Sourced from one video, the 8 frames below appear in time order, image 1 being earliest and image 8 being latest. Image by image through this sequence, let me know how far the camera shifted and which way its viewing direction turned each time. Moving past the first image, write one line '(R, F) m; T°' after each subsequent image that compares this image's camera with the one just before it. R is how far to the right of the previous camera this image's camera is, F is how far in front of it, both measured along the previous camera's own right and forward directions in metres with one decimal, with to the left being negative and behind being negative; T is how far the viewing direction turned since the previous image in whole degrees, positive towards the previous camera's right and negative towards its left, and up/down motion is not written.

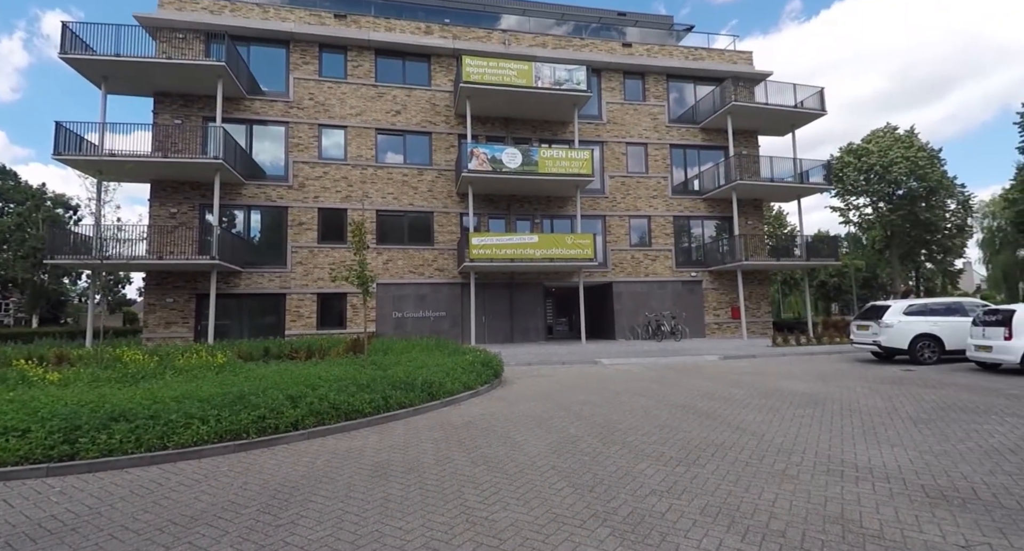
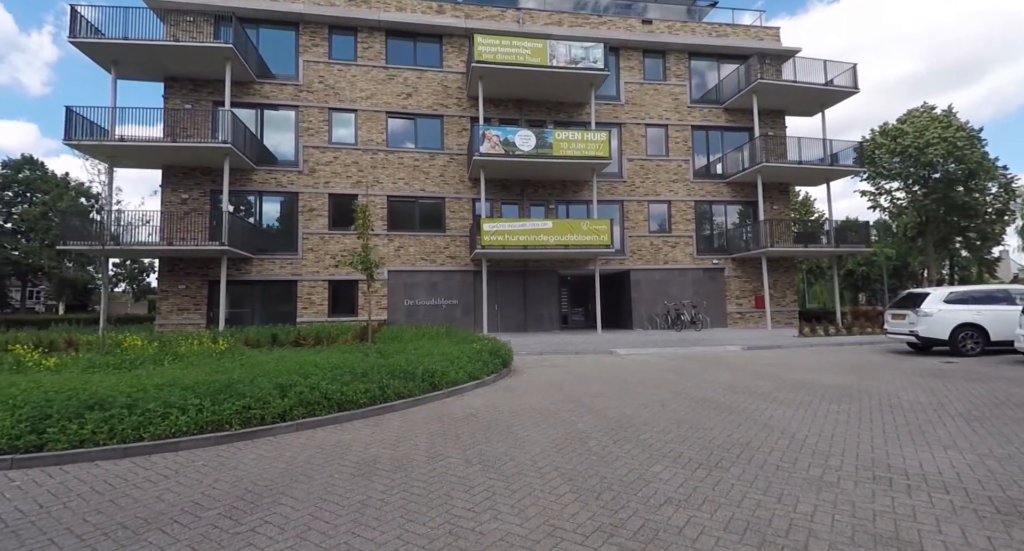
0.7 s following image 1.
(+0.2, +0.6) m; -2°
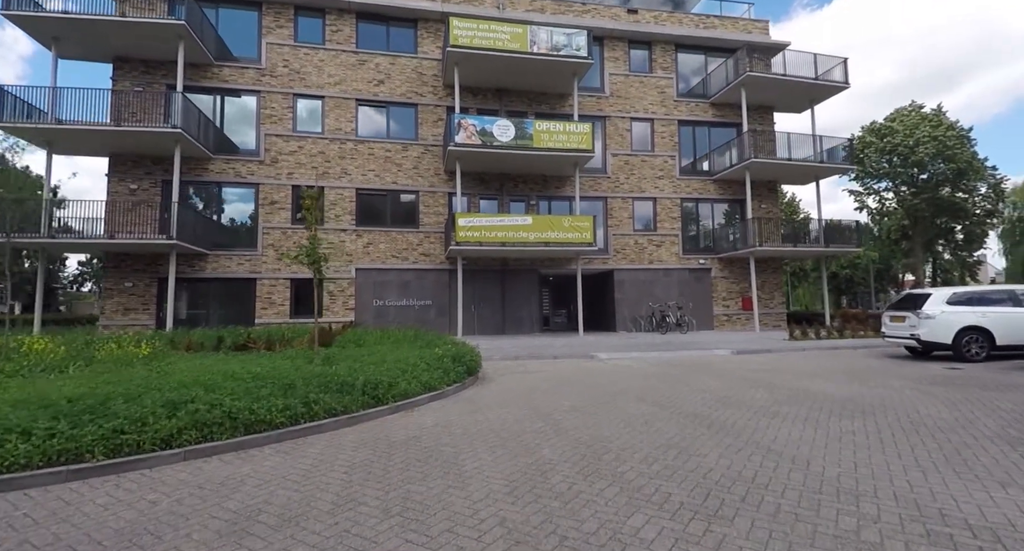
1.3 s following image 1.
(+0.4, +1.1) m; +2°
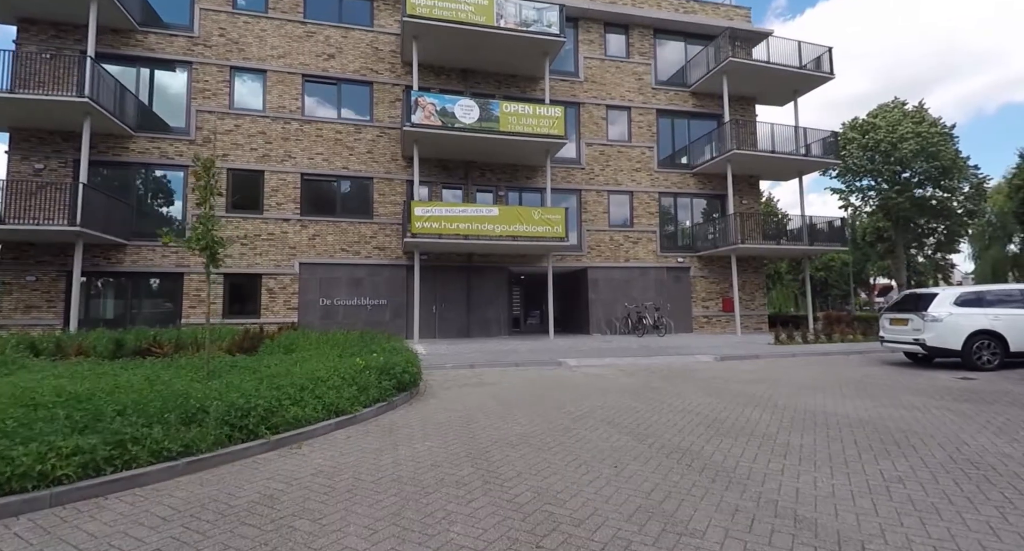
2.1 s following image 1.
(+0.5, +1.7) m; +3°
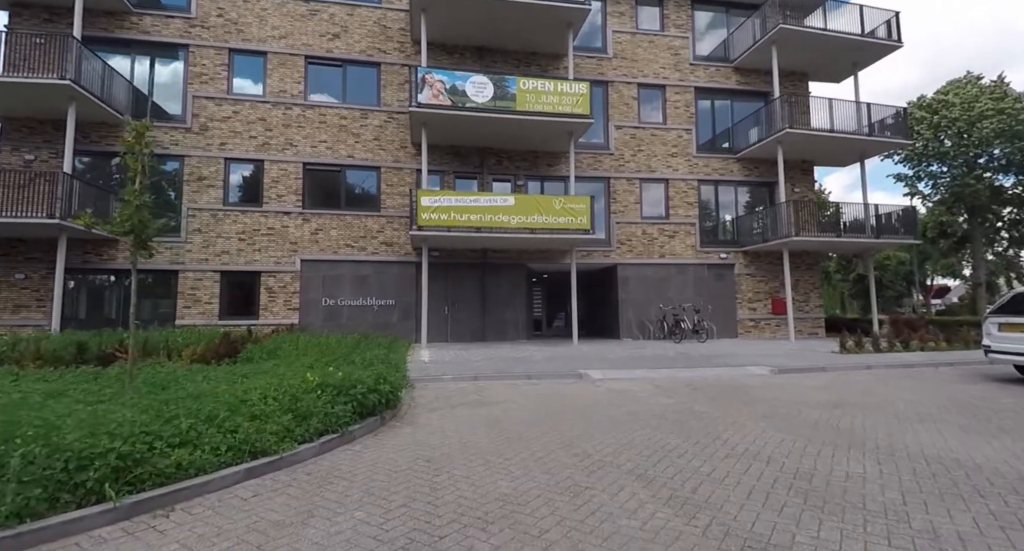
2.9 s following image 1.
(+0.4, +1.8) m; -4°
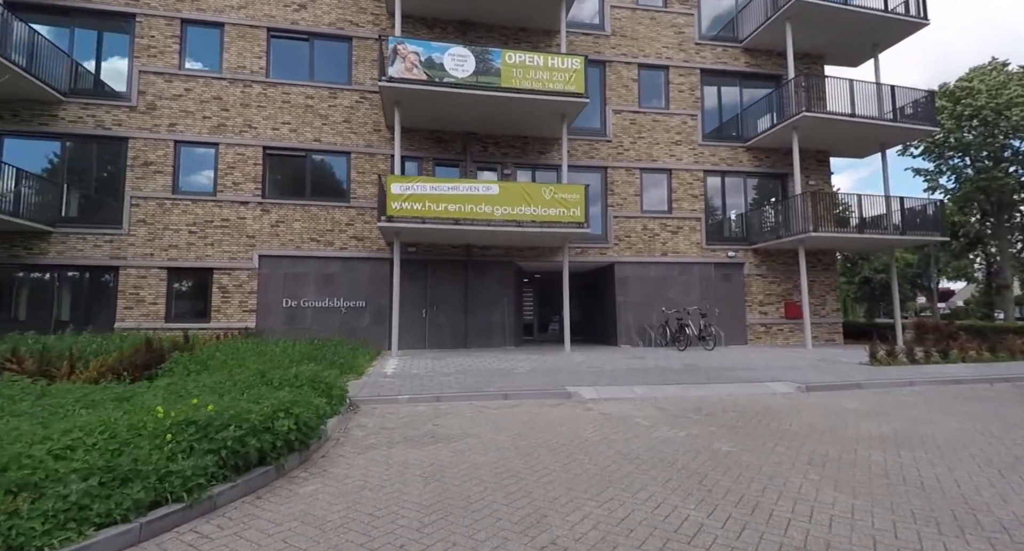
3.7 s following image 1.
(+0.4, +1.7) m; 0°
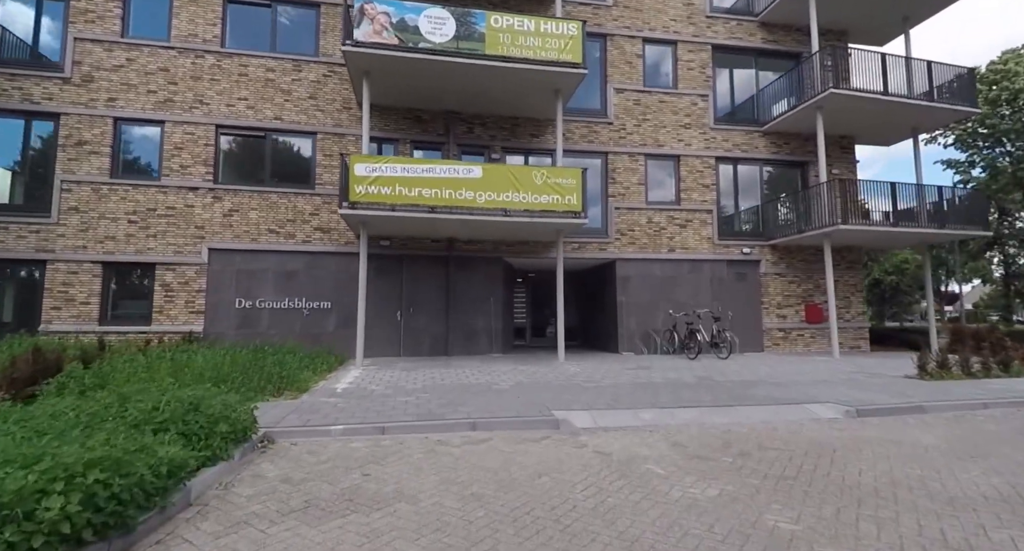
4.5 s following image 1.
(+0.3, +1.7) m; 0°
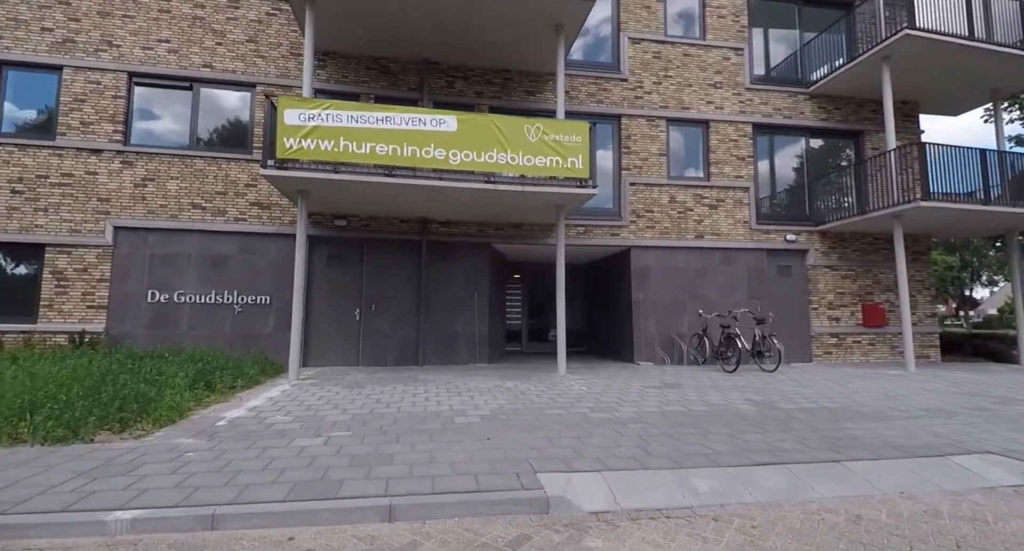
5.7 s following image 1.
(+0.3, +2.6) m; -1°
